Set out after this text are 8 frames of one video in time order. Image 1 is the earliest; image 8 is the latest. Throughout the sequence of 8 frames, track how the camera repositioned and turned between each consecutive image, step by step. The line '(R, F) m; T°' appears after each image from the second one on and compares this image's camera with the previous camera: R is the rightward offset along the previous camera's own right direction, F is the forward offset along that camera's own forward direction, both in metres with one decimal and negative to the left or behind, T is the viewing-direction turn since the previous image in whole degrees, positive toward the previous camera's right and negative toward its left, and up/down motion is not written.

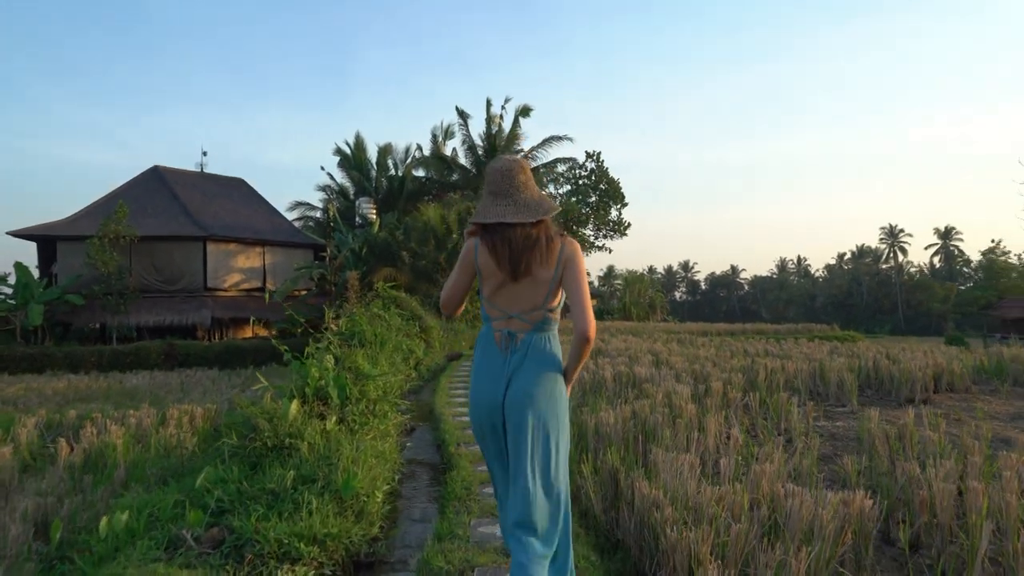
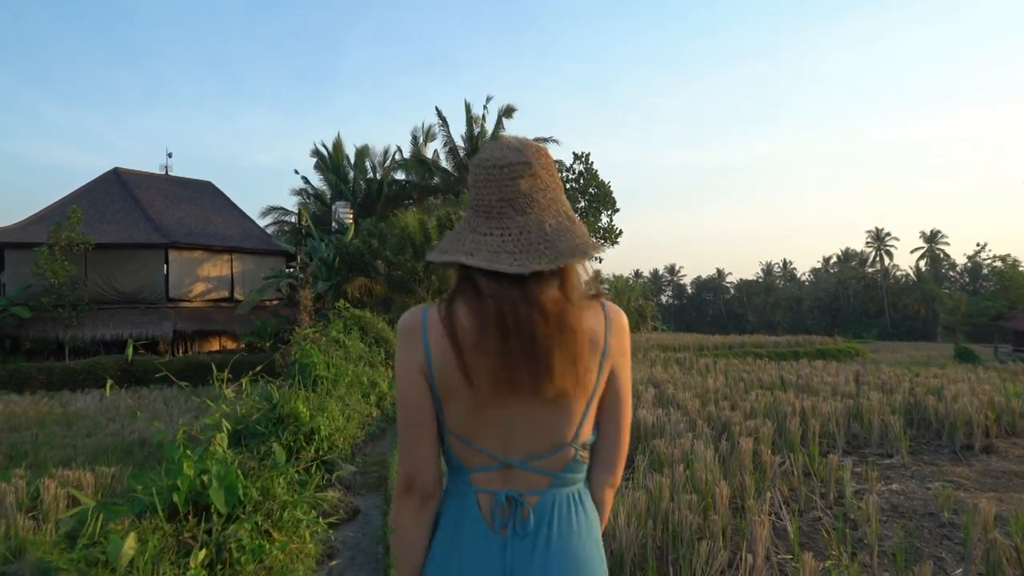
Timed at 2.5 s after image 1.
(+0.1, +1.3) m; +1°
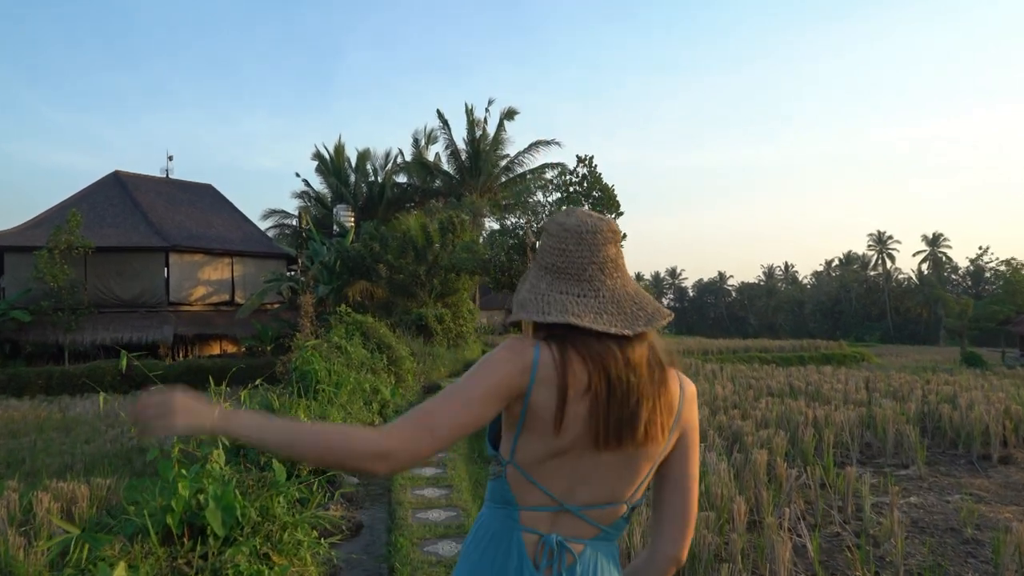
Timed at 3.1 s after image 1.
(0.0, +0.1) m; 0°
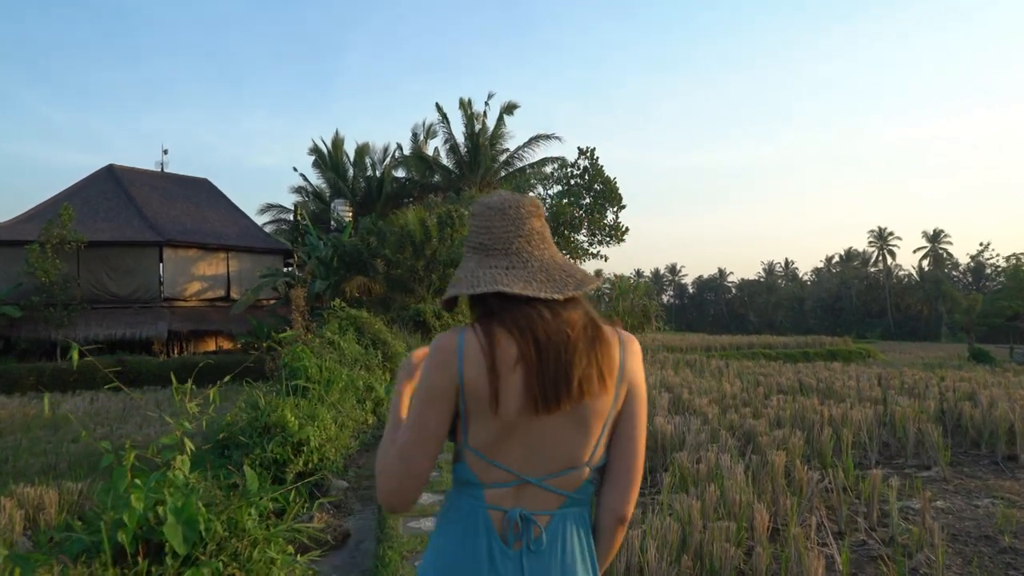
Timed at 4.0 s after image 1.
(0.0, +0.3) m; 0°
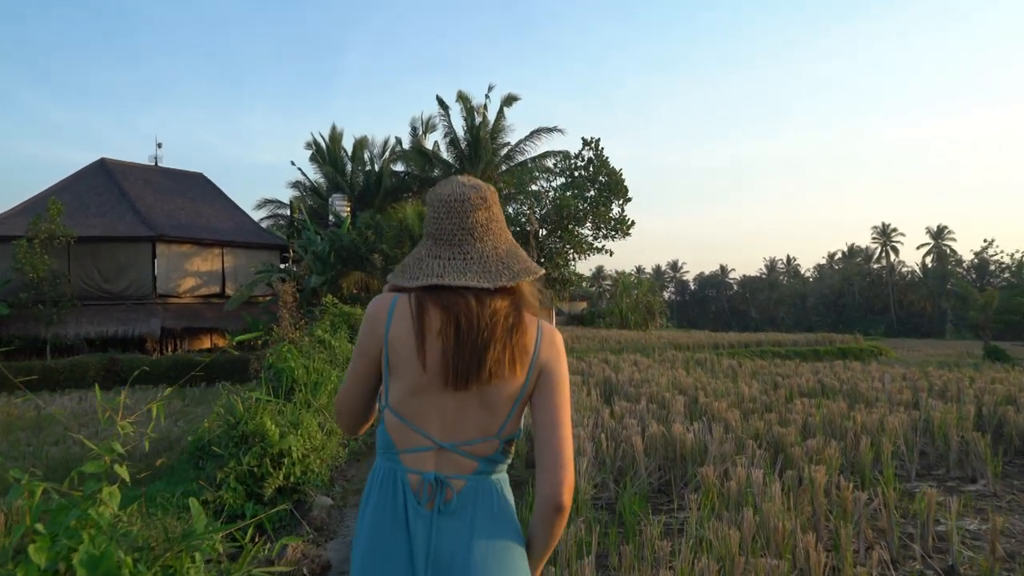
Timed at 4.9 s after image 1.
(0.0, +0.5) m; 0°
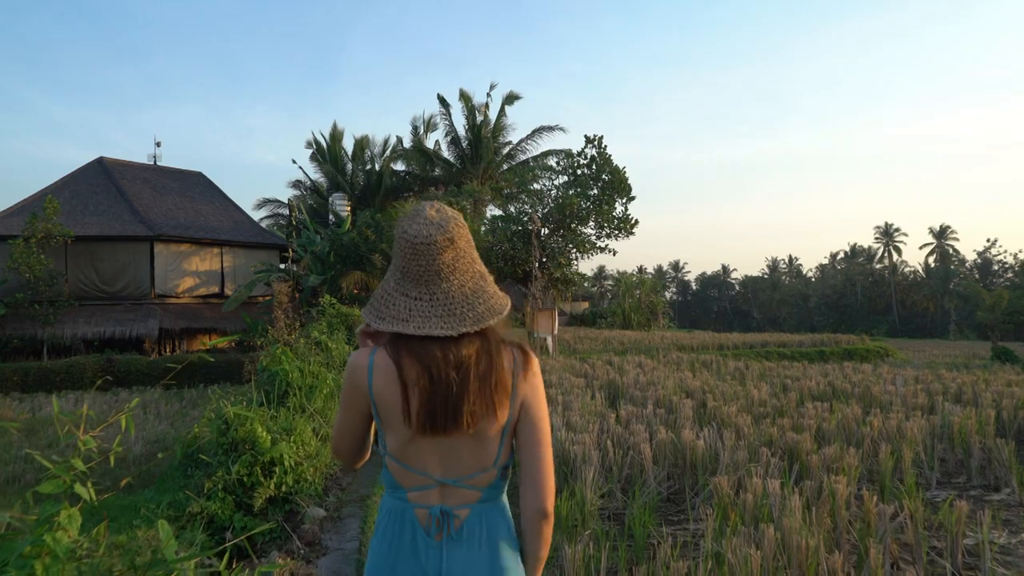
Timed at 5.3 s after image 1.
(0.0, +0.2) m; 0°
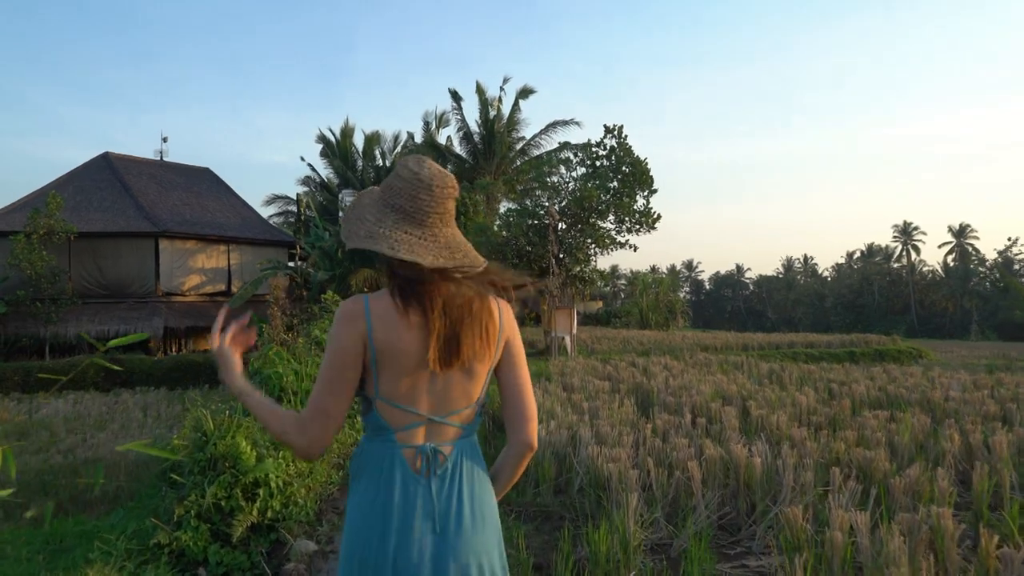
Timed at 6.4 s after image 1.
(-0.1, +0.7) m; -1°
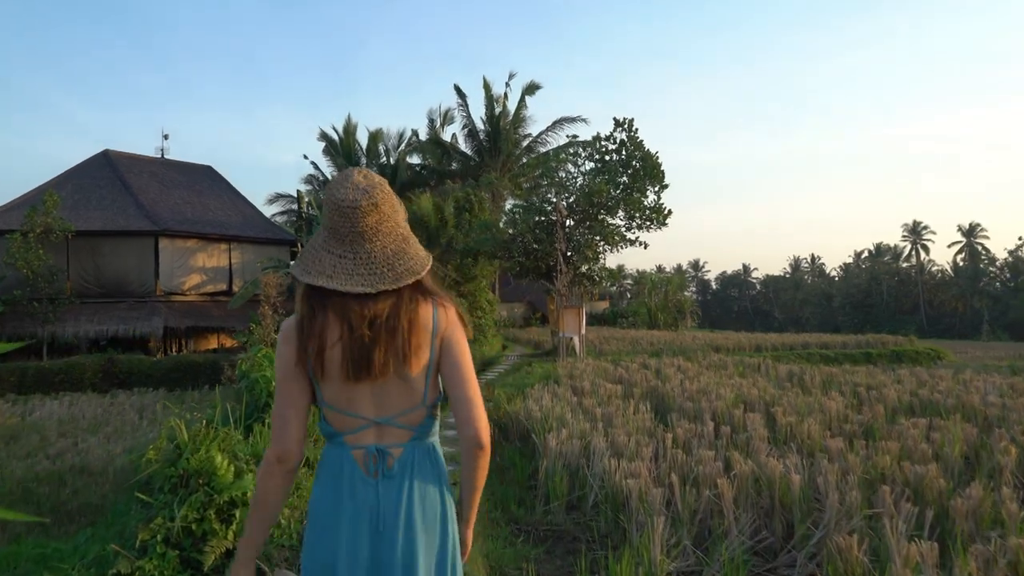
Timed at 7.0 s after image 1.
(0.0, +0.4) m; 0°
